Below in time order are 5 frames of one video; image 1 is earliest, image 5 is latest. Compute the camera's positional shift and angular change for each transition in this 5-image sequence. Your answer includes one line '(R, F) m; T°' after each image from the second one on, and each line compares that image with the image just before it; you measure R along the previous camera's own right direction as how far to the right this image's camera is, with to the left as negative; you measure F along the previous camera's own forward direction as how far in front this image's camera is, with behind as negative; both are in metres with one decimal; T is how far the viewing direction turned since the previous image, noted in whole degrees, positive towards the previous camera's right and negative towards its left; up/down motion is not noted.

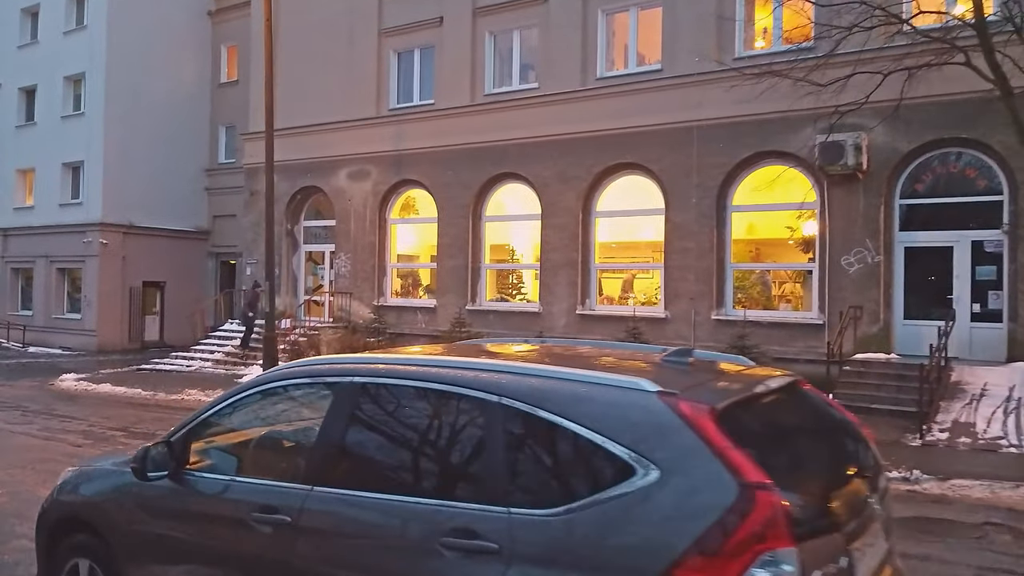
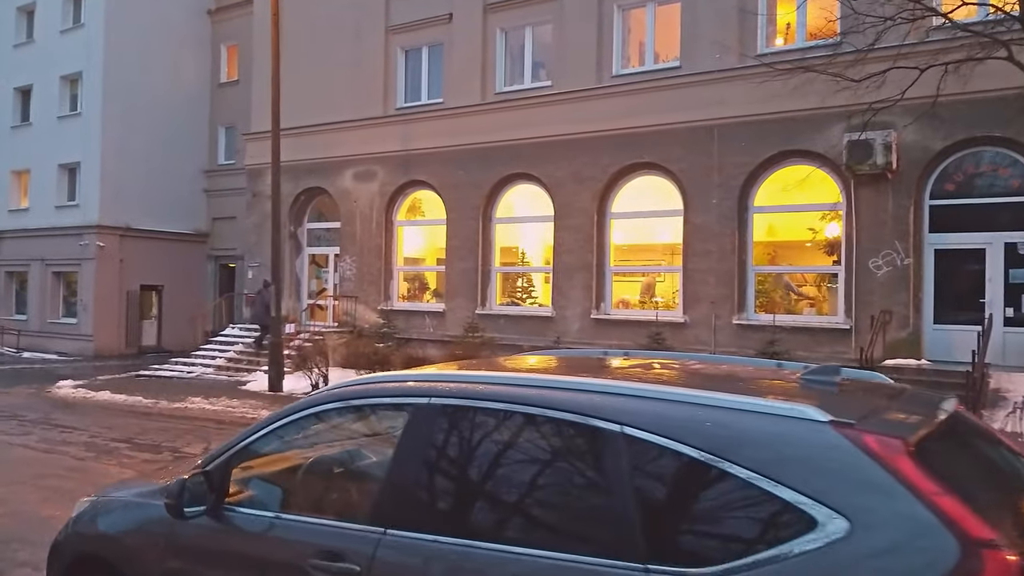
(-0.4, +0.5) m; 0°
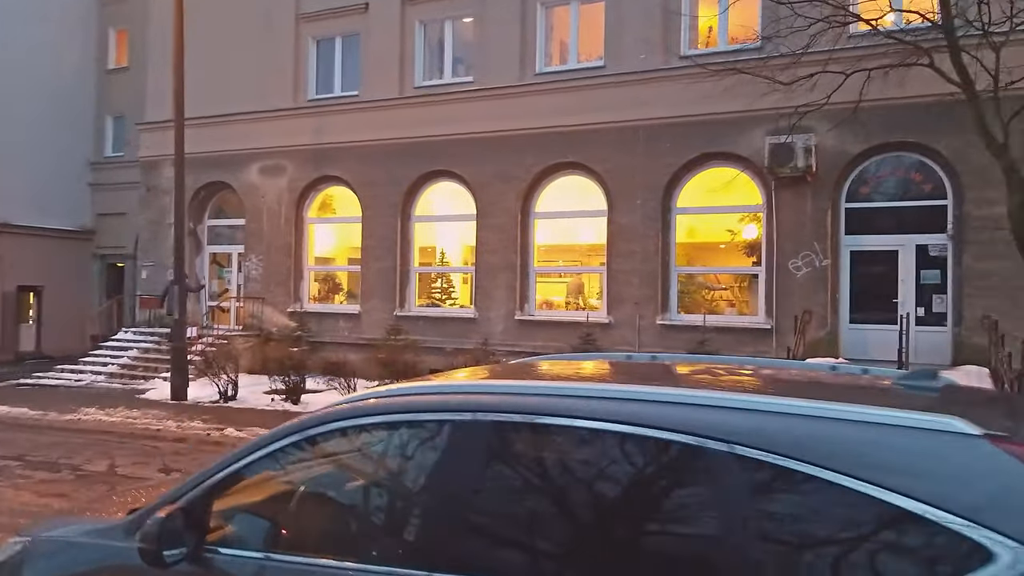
(-0.5, +0.5) m; +7°
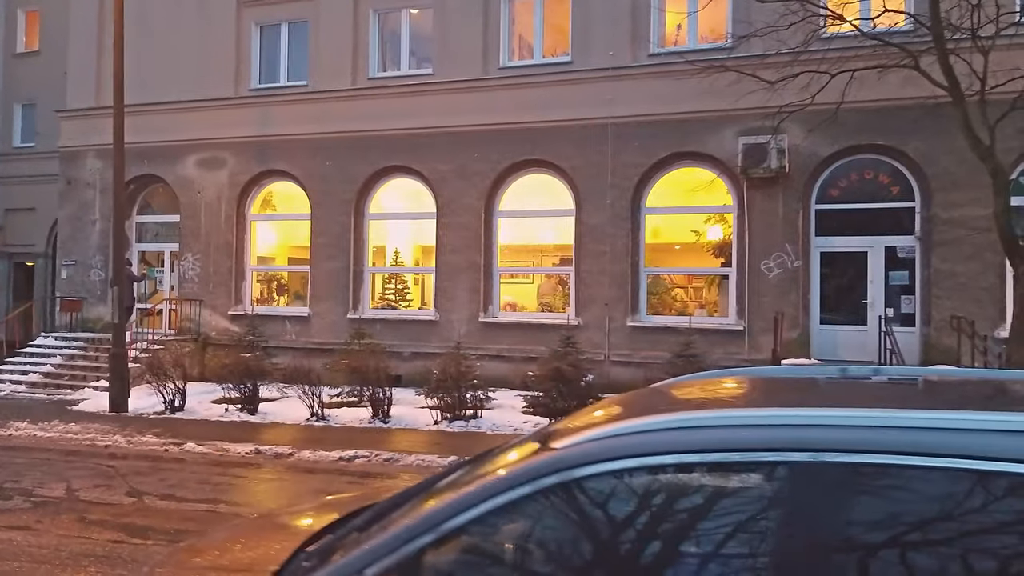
(-1.0, +0.6) m; +6°
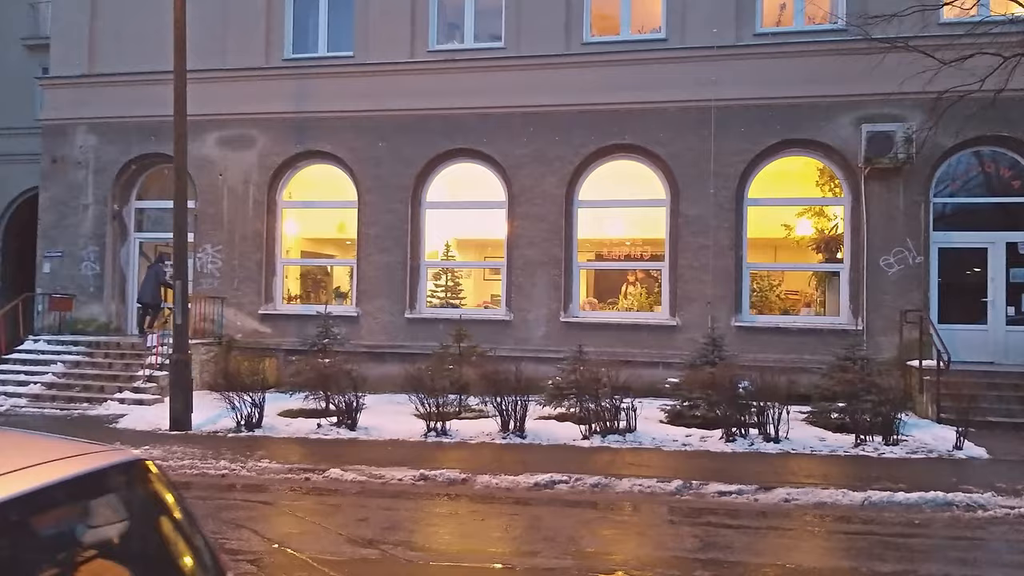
(-3.4, +1.7) m; +7°
